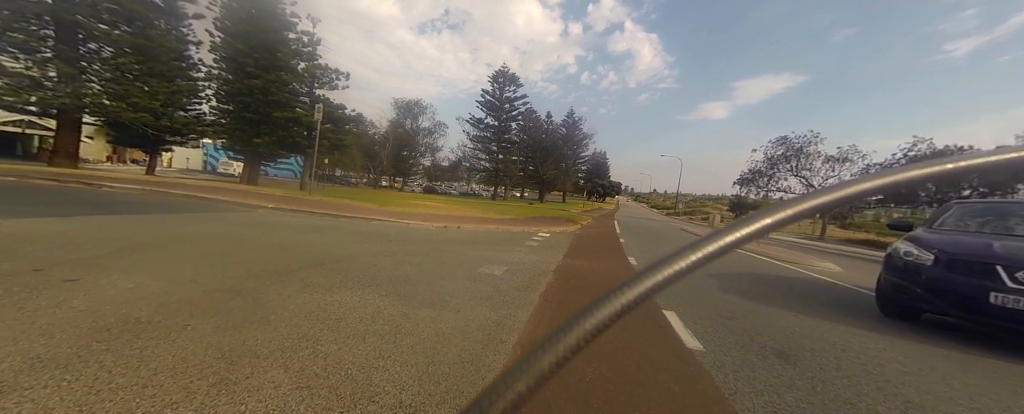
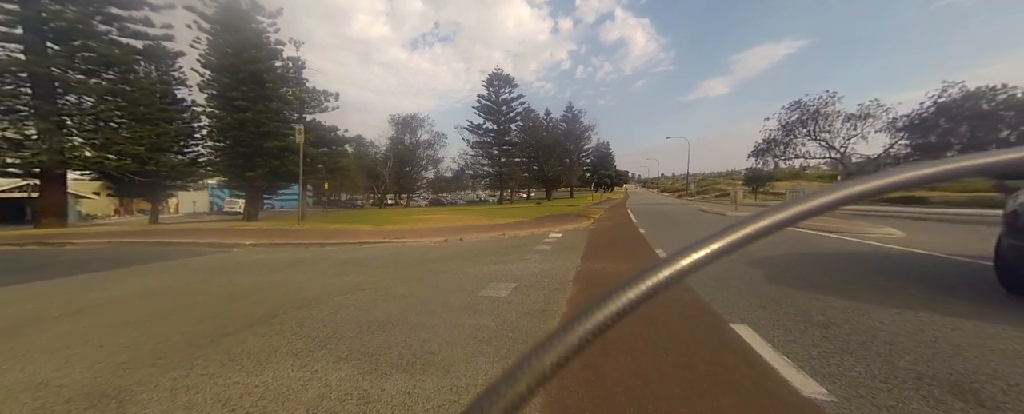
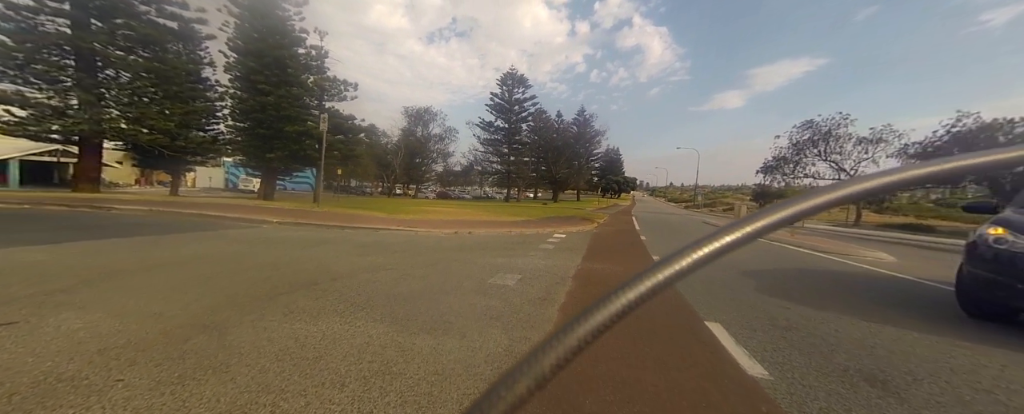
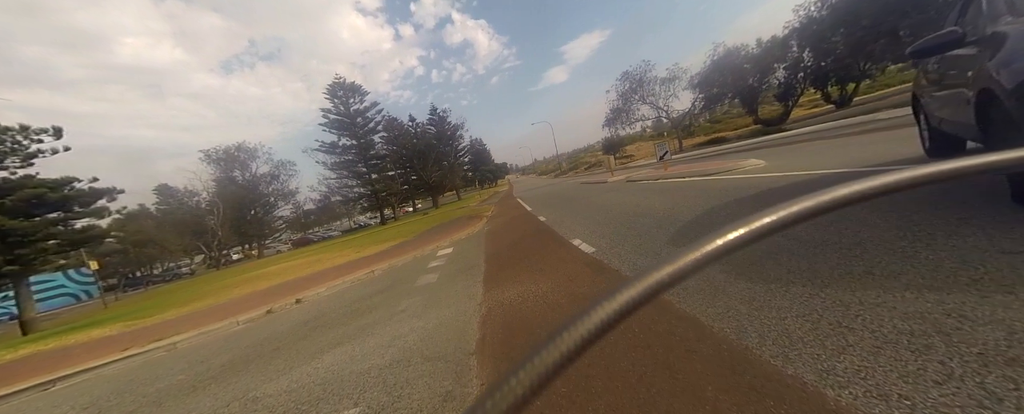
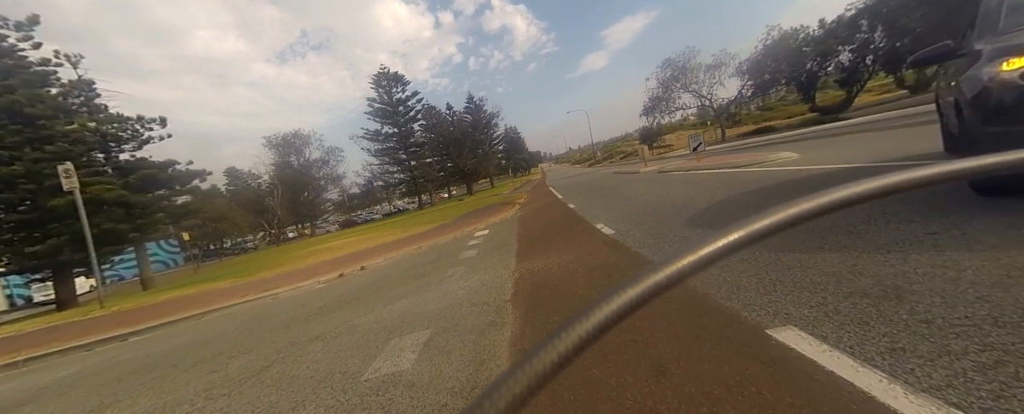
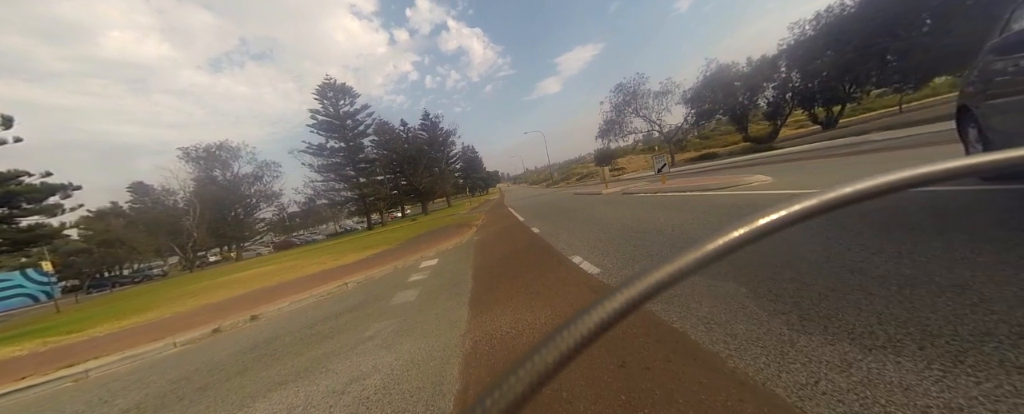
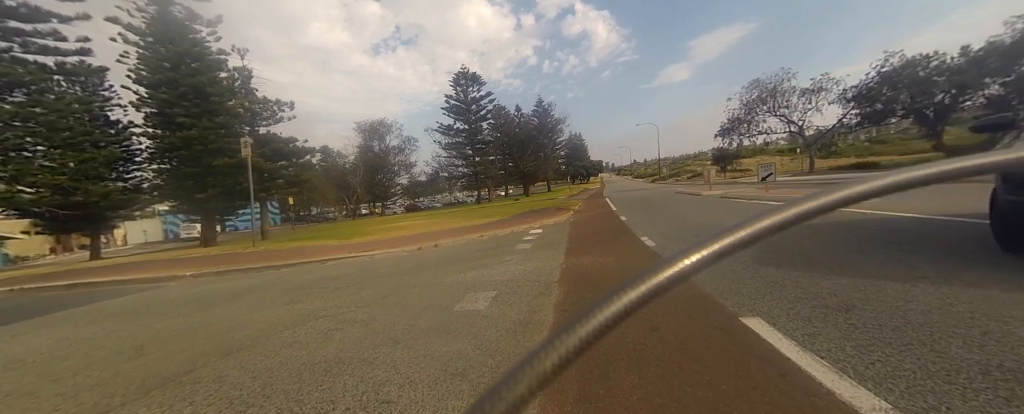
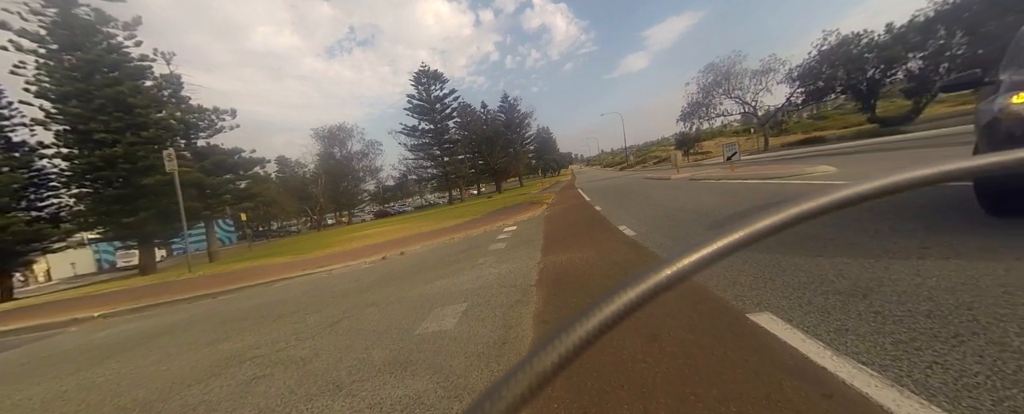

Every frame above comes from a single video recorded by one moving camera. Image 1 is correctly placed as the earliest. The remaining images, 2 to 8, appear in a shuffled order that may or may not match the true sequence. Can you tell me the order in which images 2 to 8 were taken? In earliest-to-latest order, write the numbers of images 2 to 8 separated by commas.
3, 2, 7, 8, 5, 4, 6
